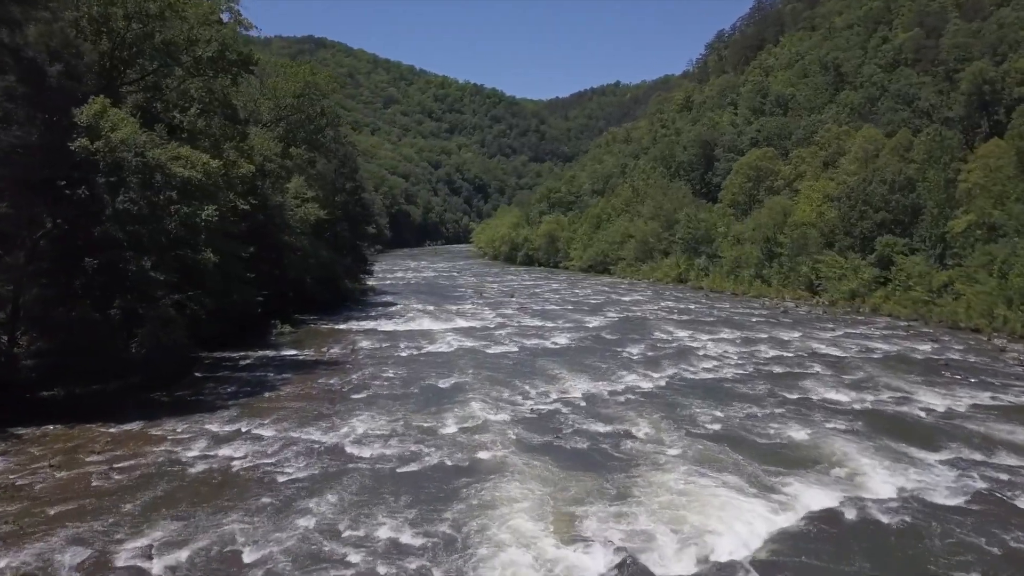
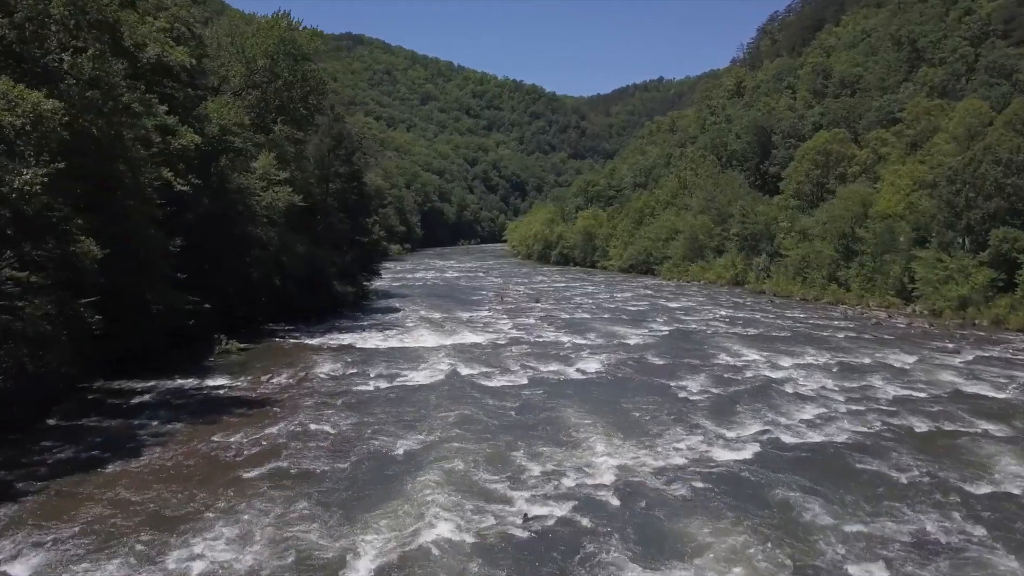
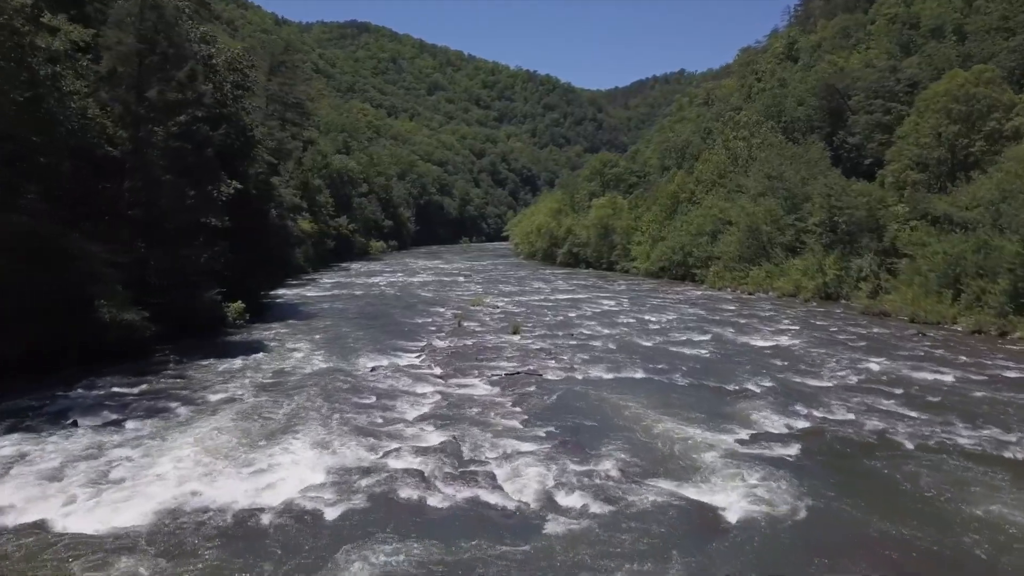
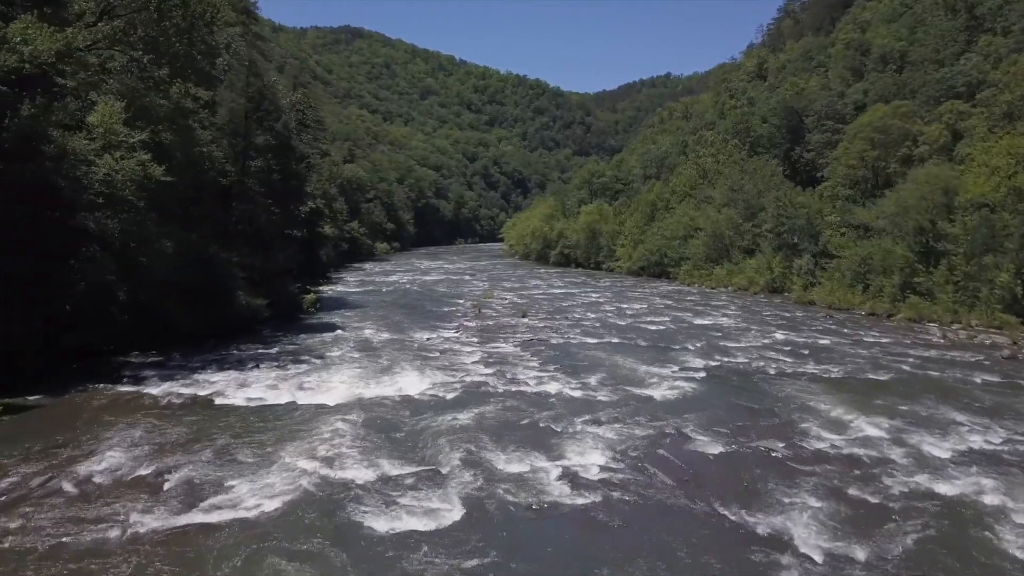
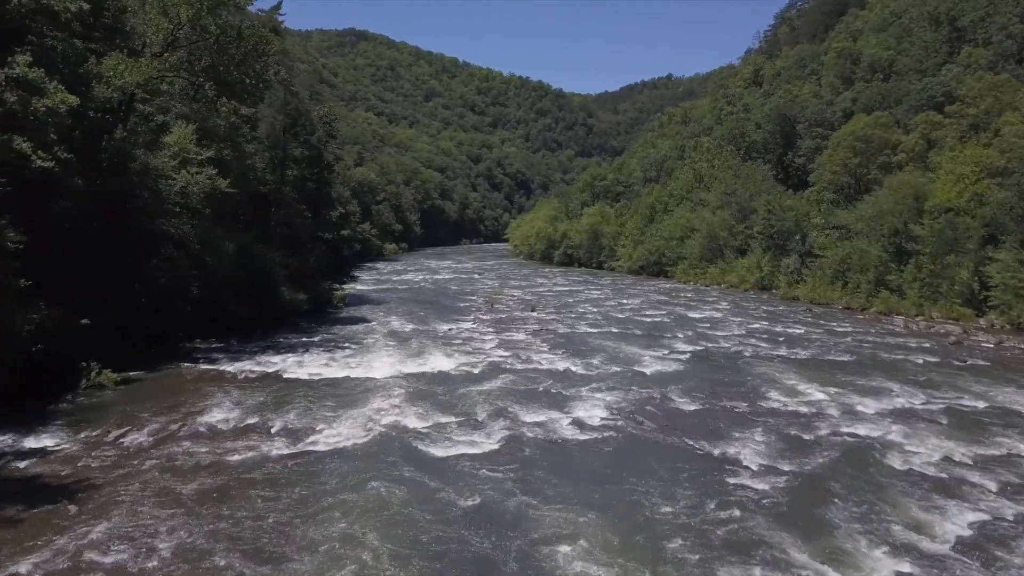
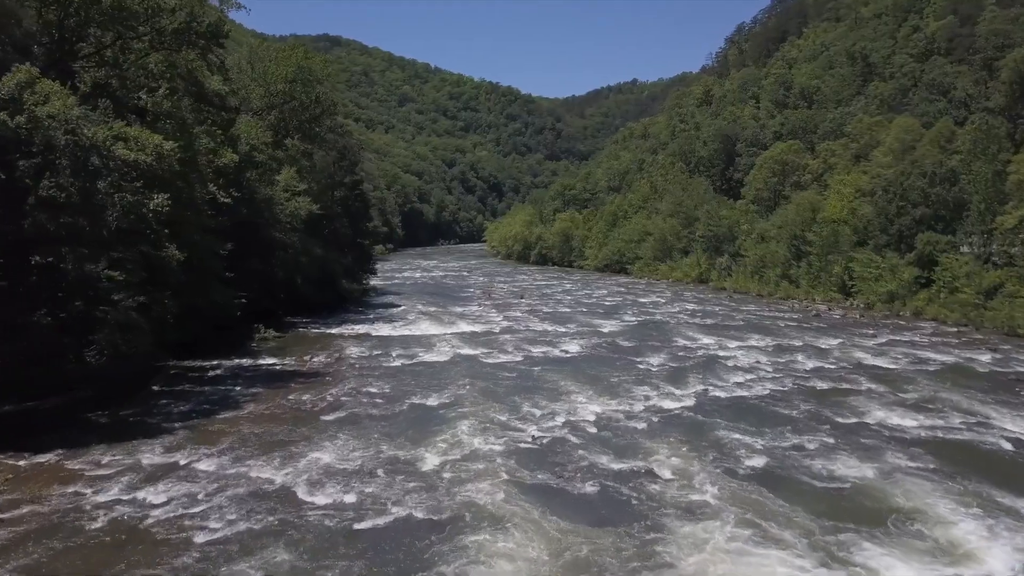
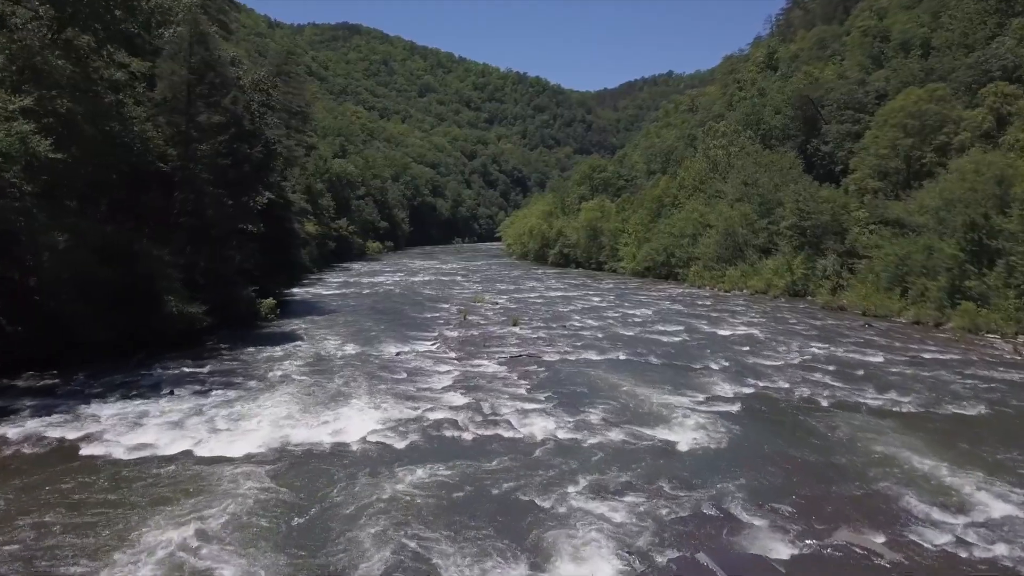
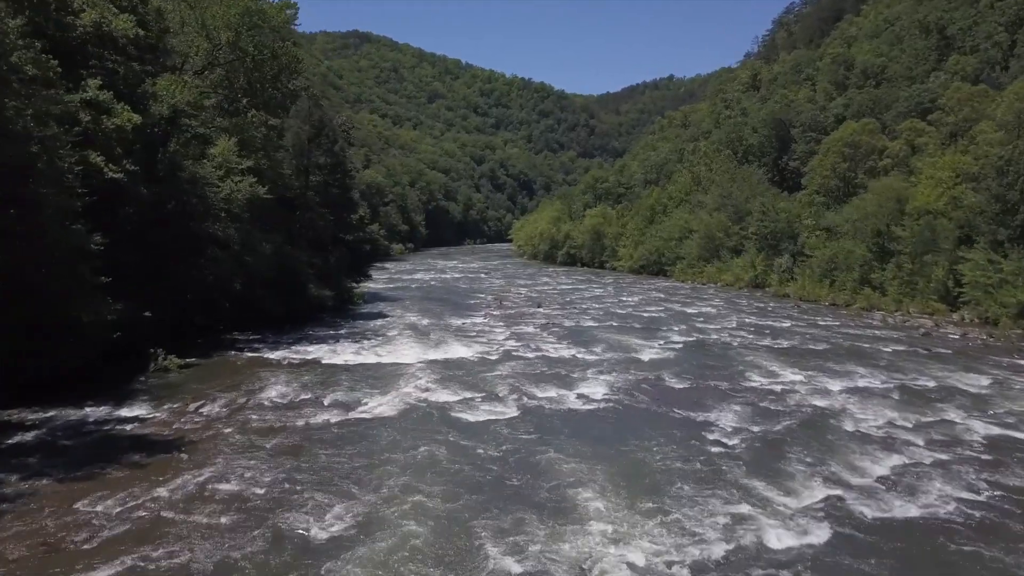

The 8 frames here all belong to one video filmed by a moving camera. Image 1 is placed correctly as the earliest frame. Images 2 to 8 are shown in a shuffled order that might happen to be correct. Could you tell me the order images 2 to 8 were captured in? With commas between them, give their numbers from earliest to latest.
6, 2, 8, 5, 4, 7, 3
